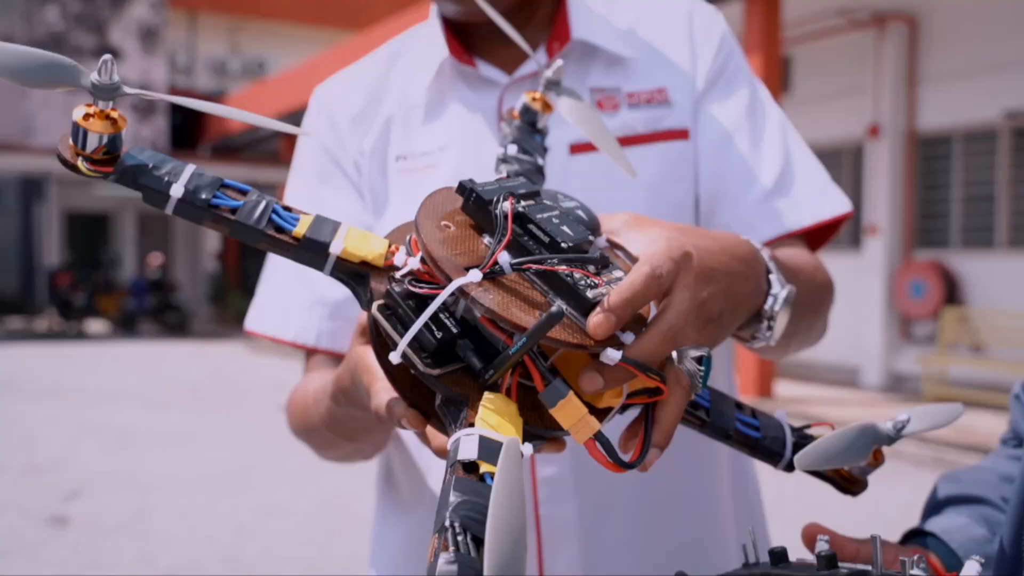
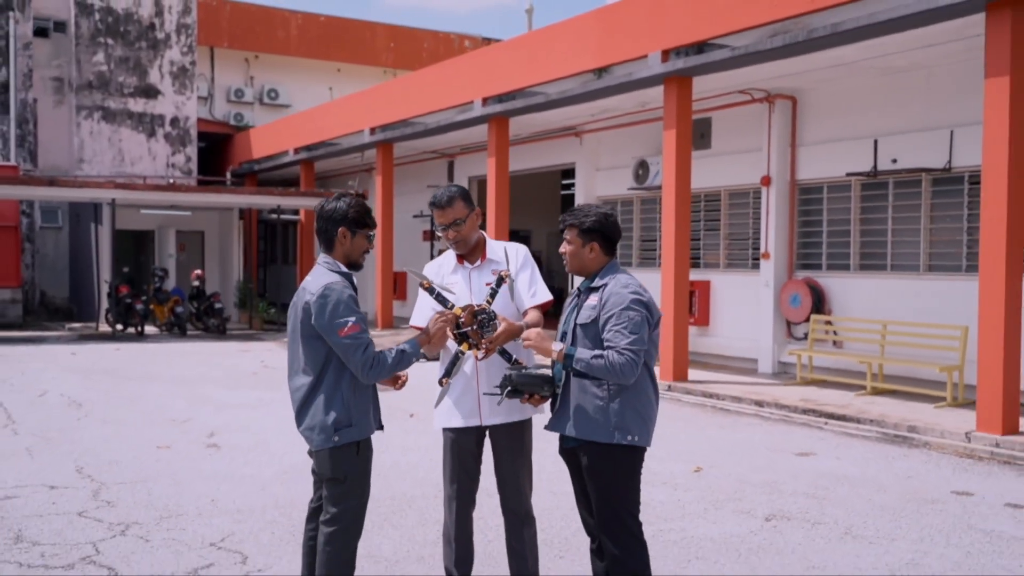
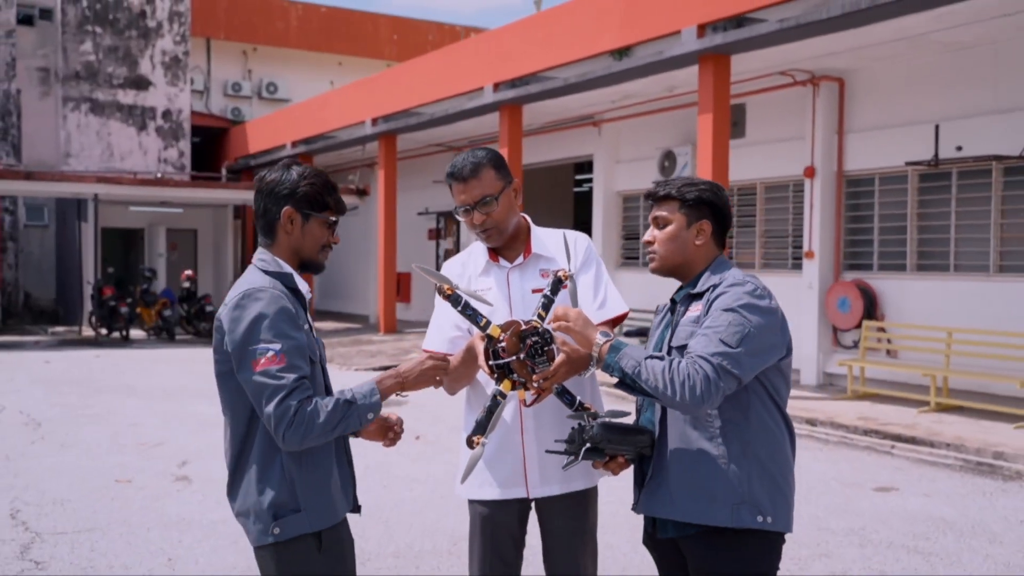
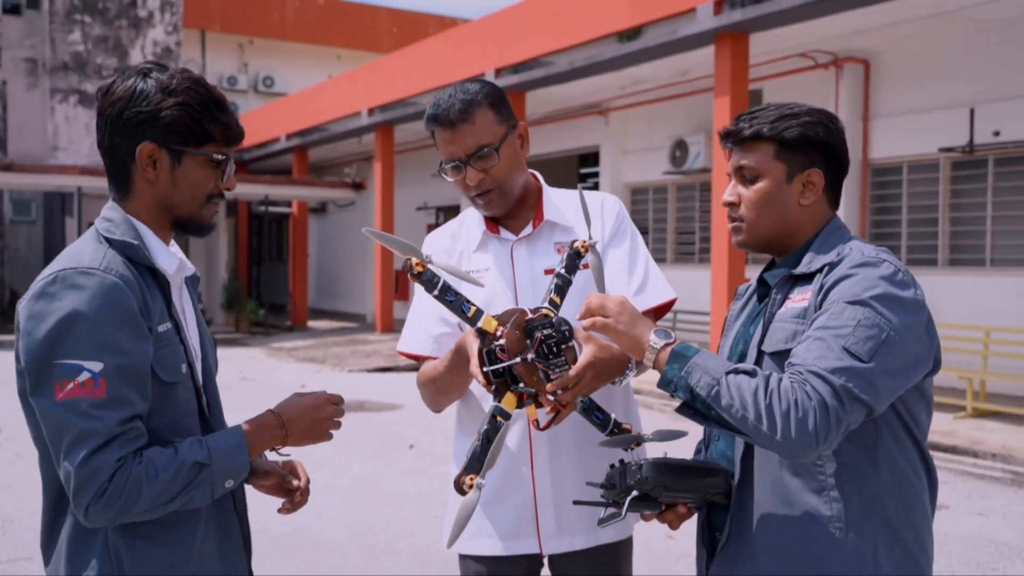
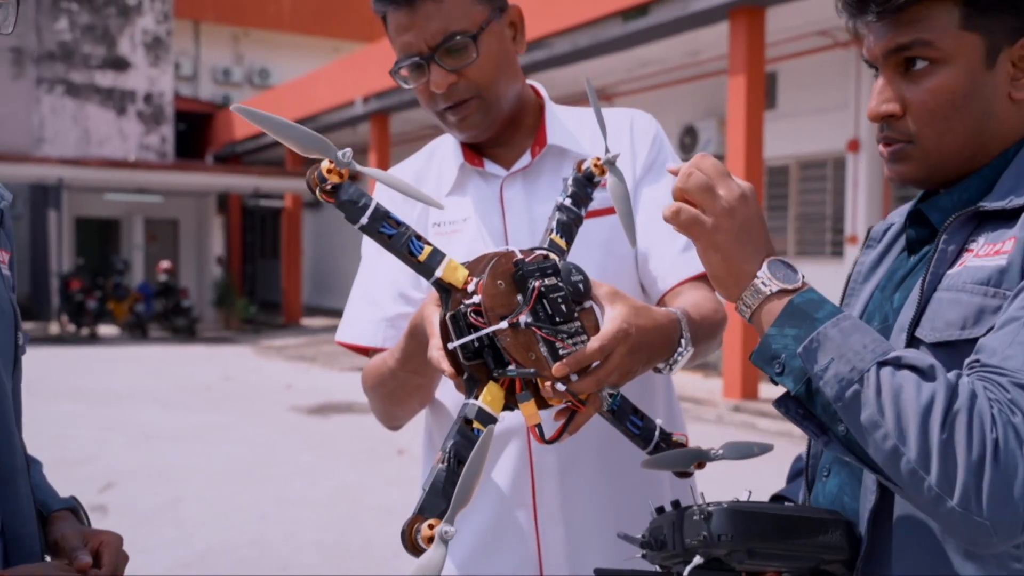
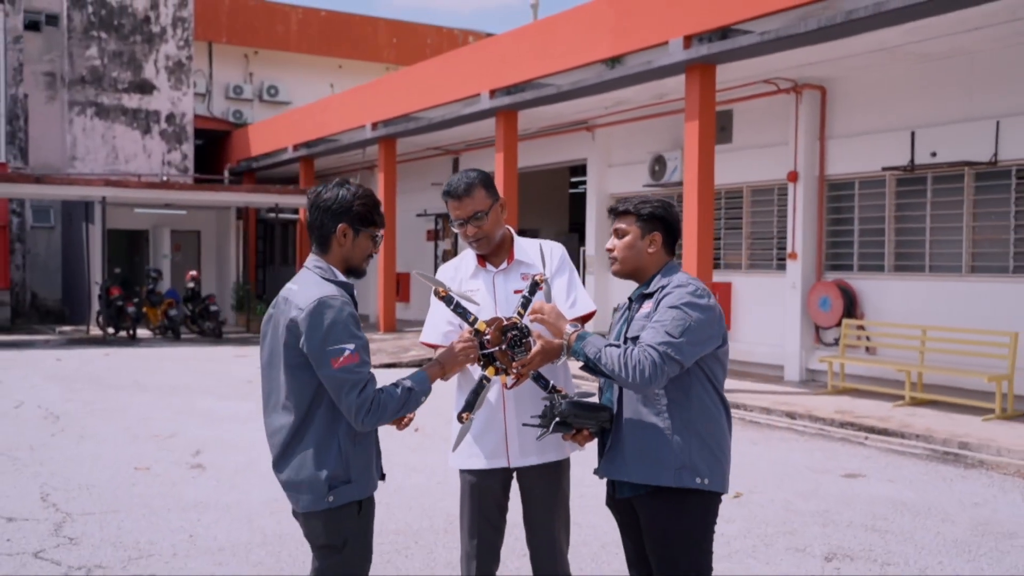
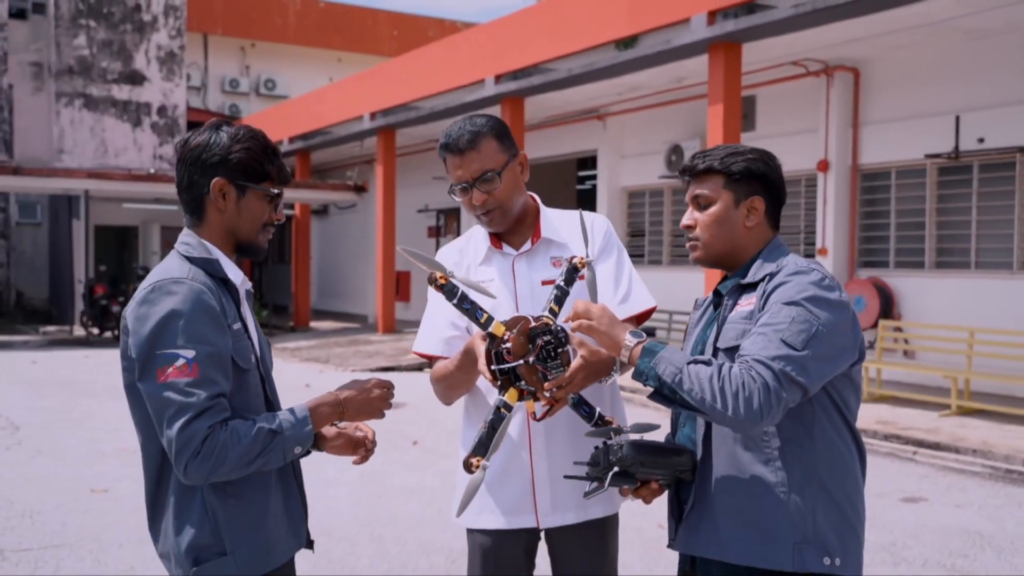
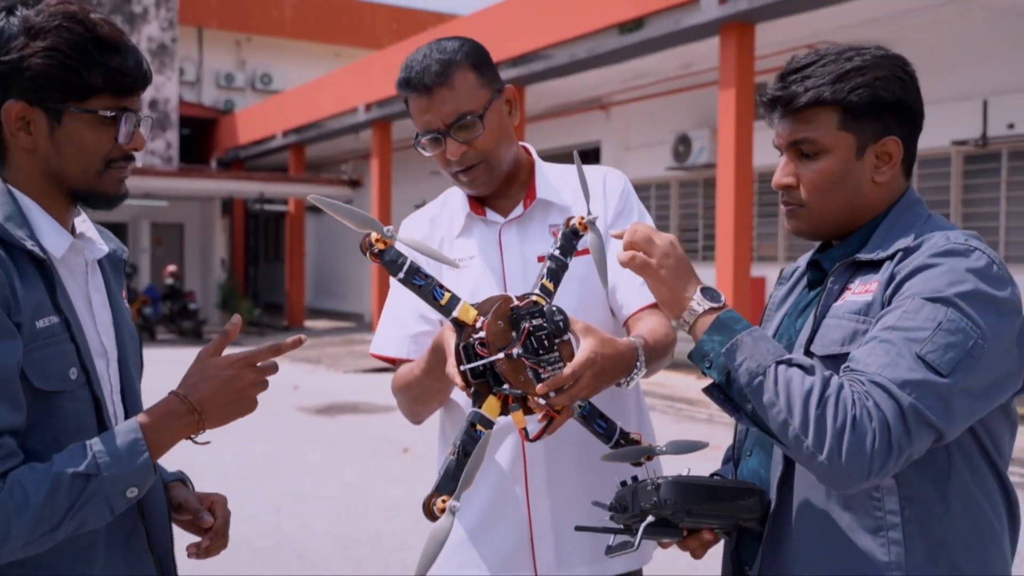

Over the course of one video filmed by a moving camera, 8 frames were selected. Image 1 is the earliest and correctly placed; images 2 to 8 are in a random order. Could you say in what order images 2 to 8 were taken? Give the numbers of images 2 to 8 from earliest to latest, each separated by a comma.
5, 8, 4, 7, 3, 6, 2
